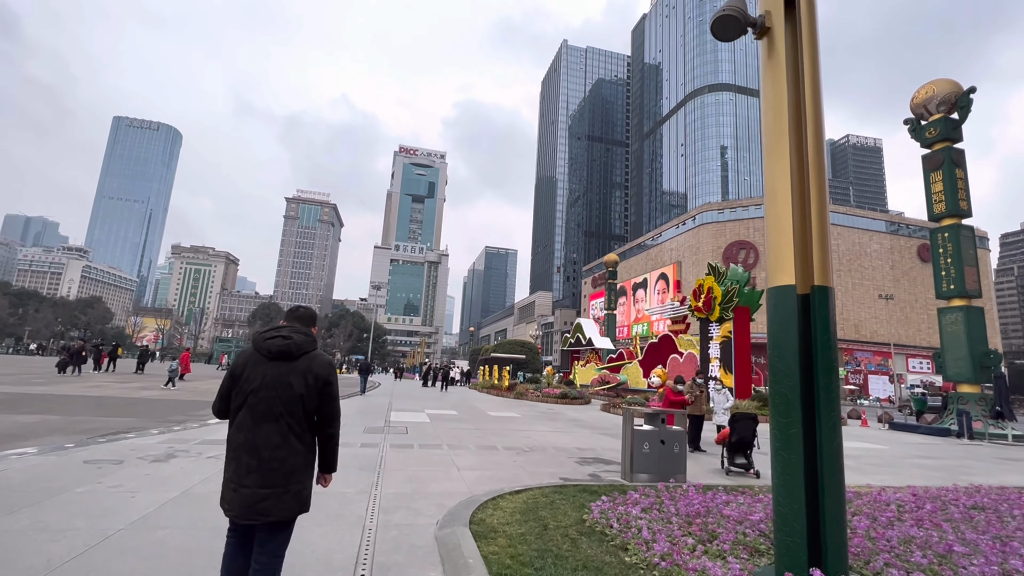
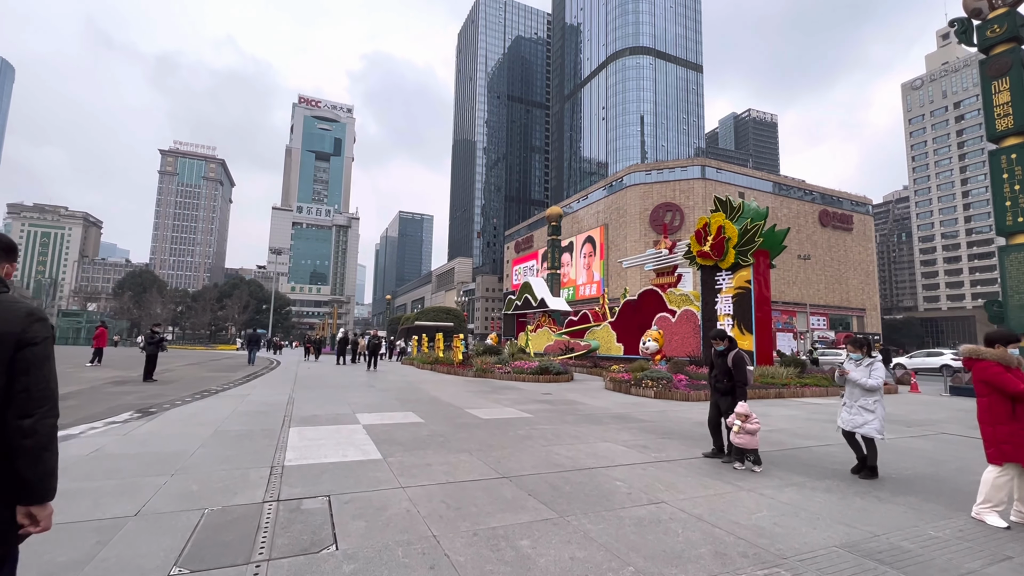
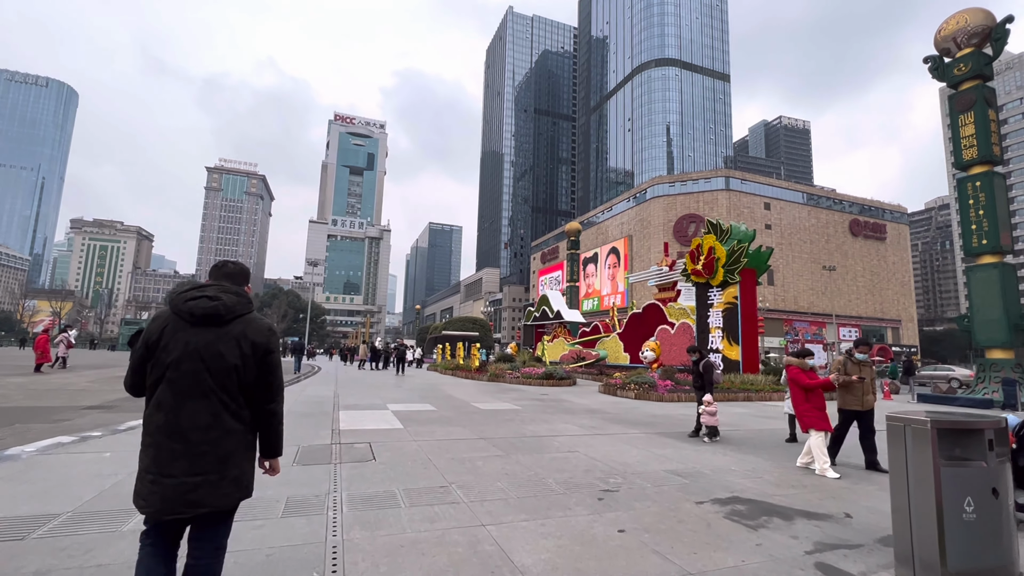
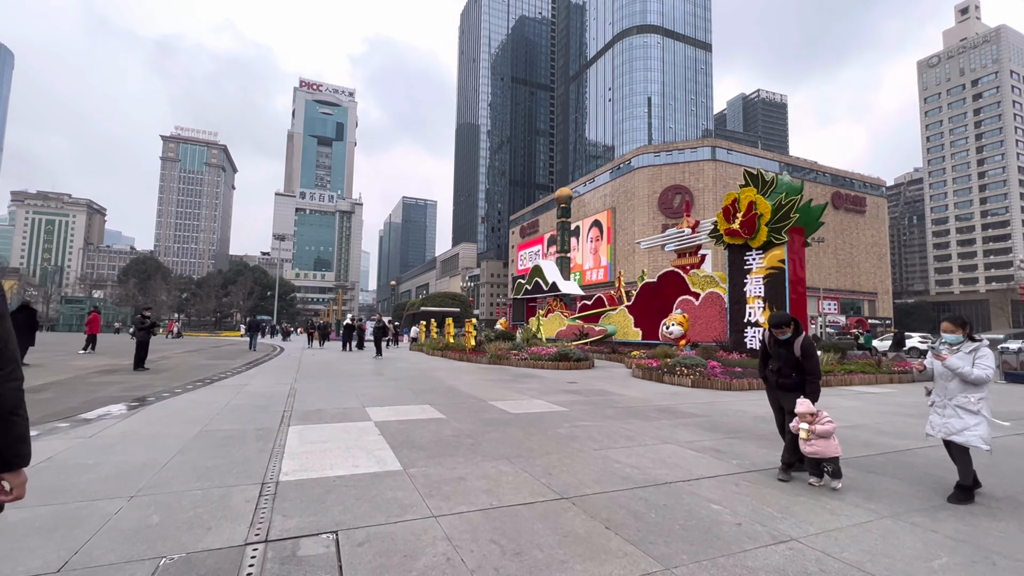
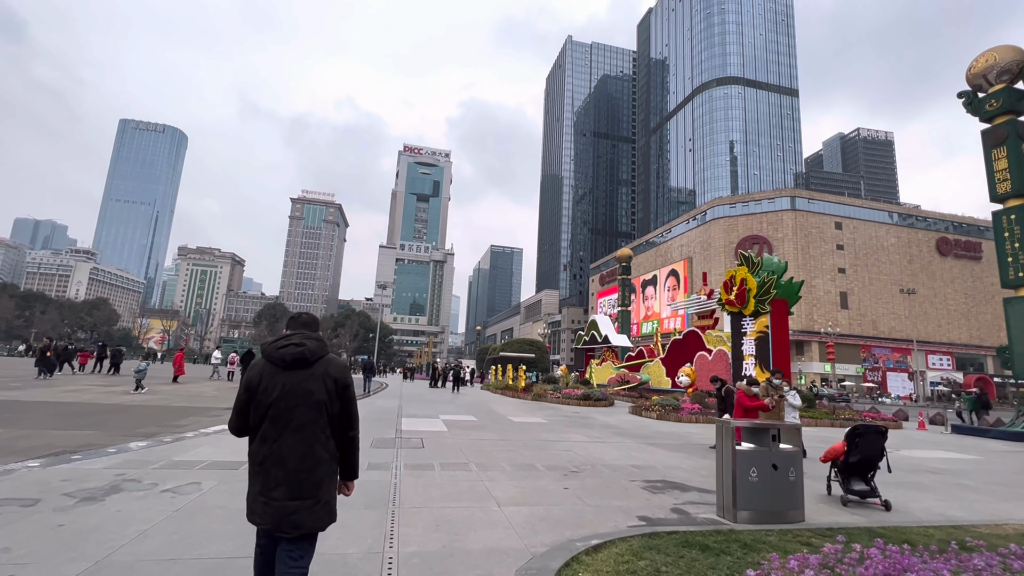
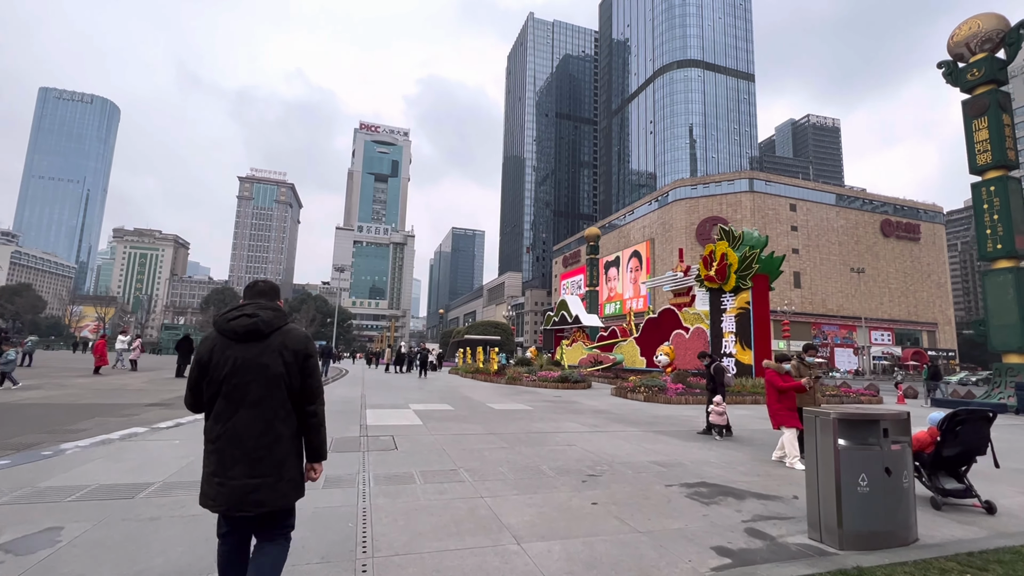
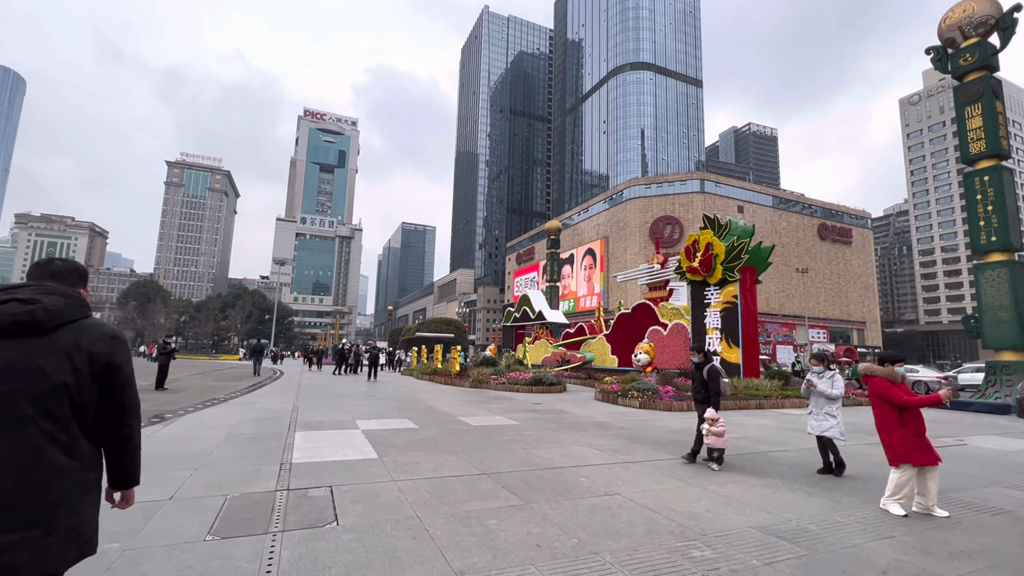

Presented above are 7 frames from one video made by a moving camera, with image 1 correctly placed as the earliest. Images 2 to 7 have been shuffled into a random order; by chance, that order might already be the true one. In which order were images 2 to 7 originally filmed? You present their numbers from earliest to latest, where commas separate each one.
5, 6, 3, 7, 2, 4
